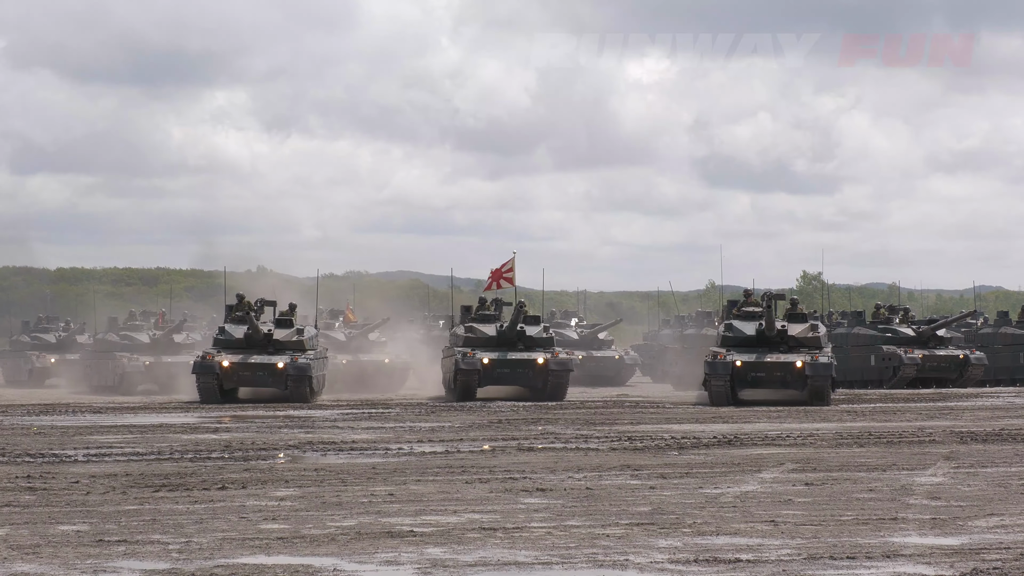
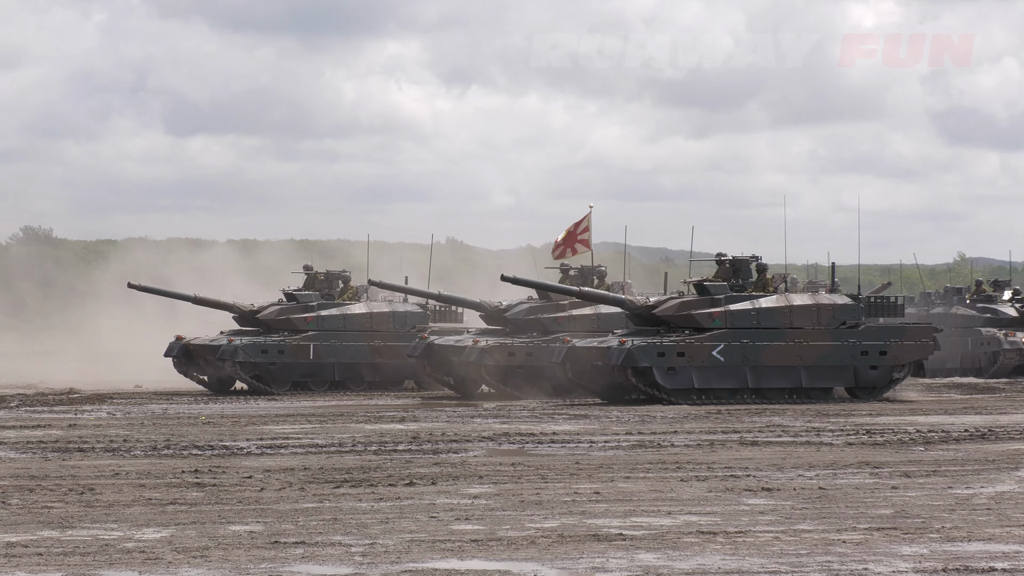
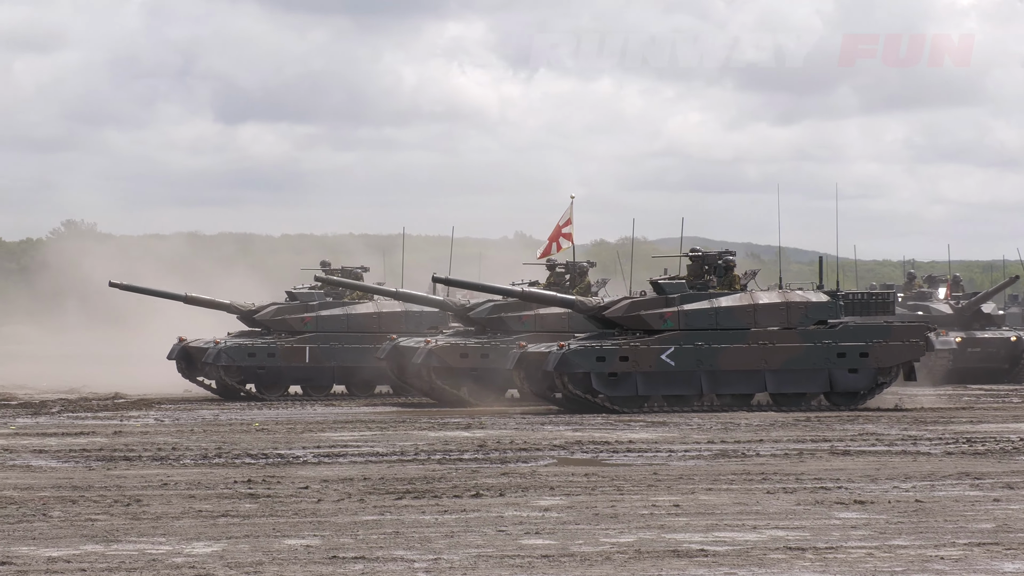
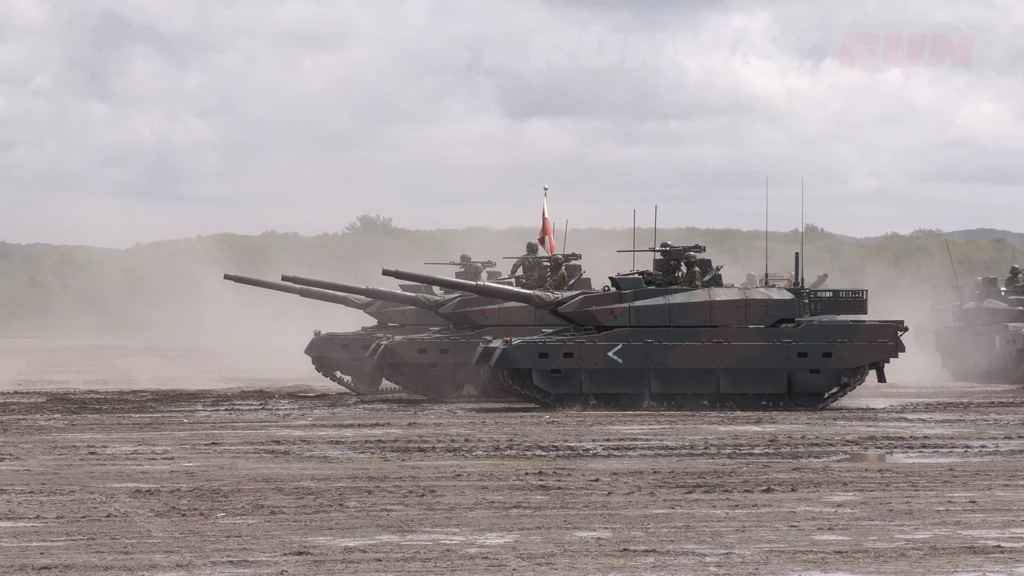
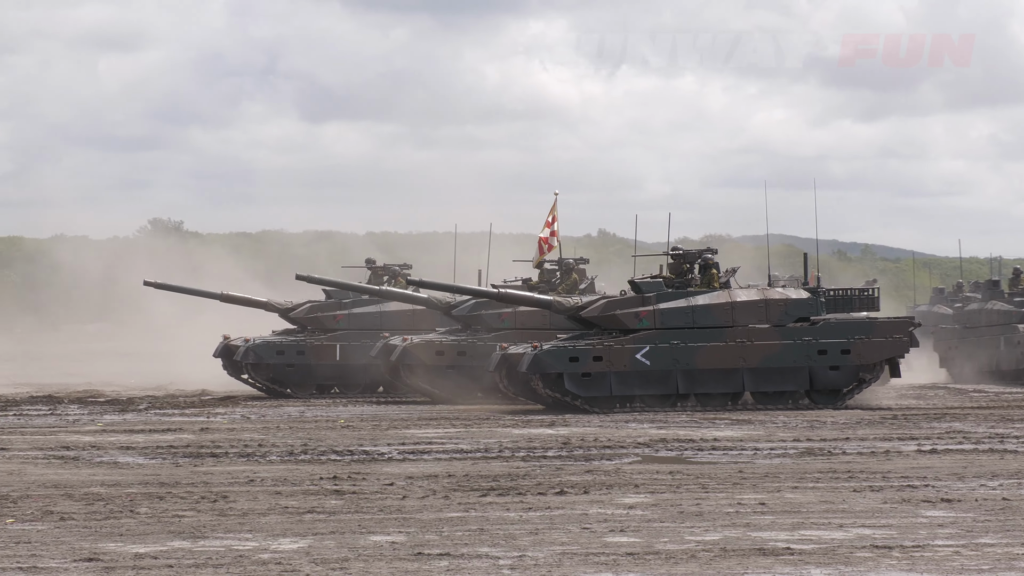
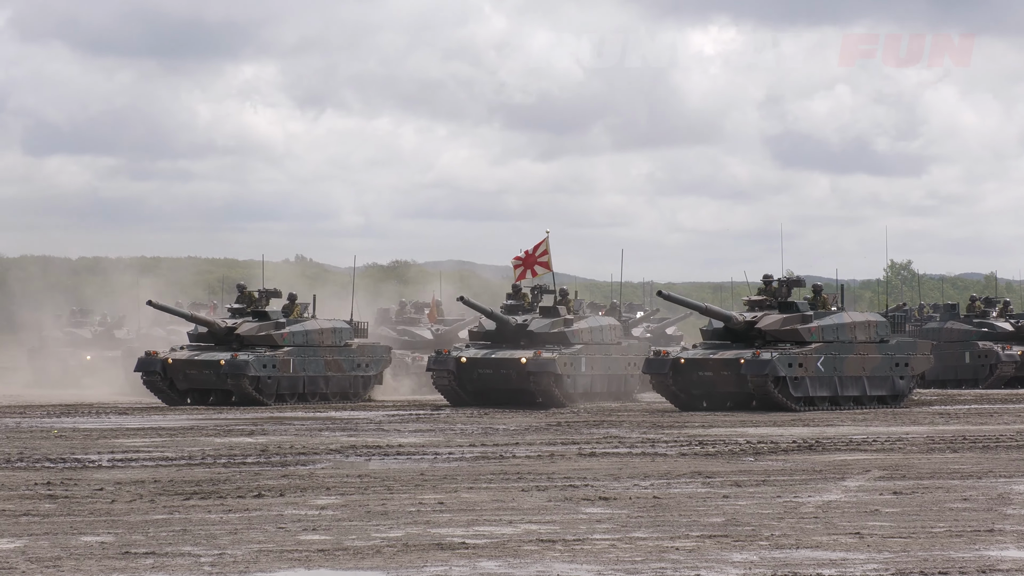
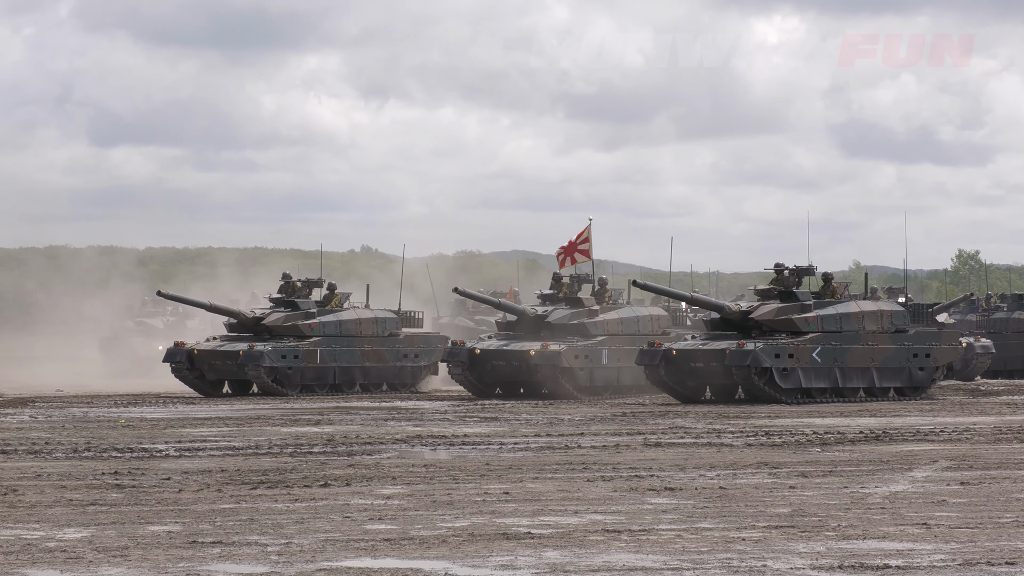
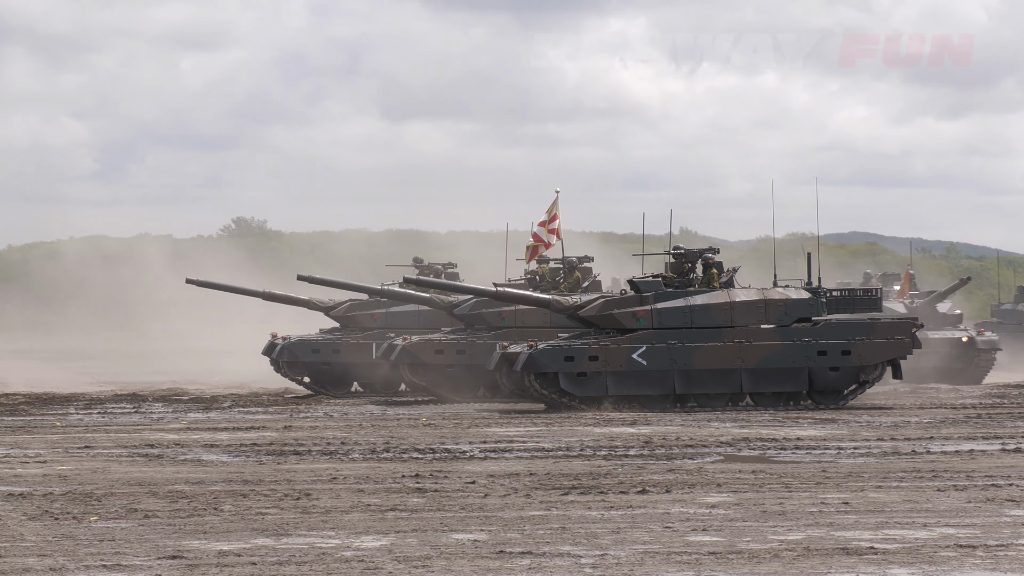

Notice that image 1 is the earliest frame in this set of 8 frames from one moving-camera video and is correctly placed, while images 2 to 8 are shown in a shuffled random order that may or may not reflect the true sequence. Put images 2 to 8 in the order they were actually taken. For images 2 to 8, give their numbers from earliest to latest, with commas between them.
6, 7, 2, 3, 5, 8, 4
